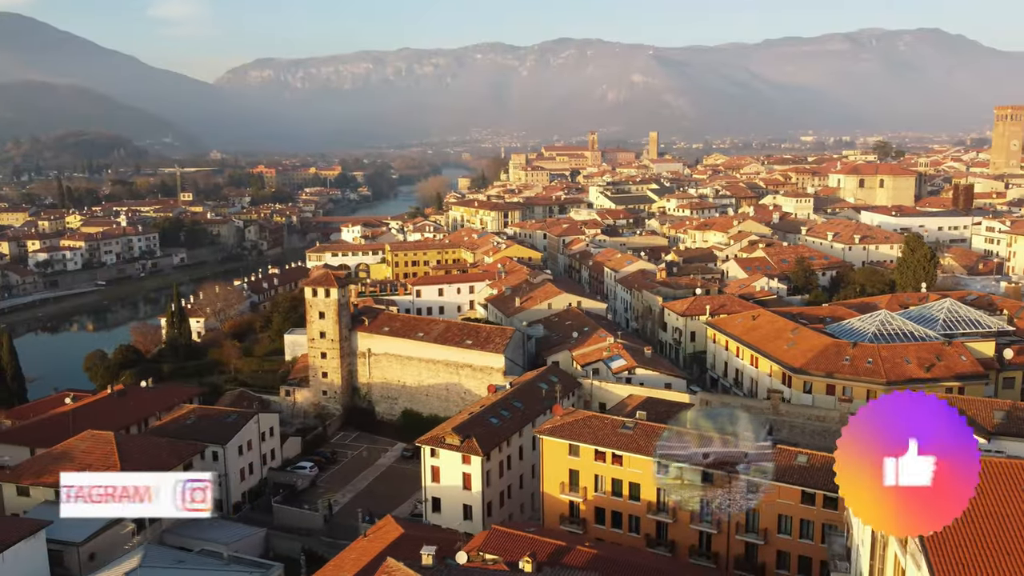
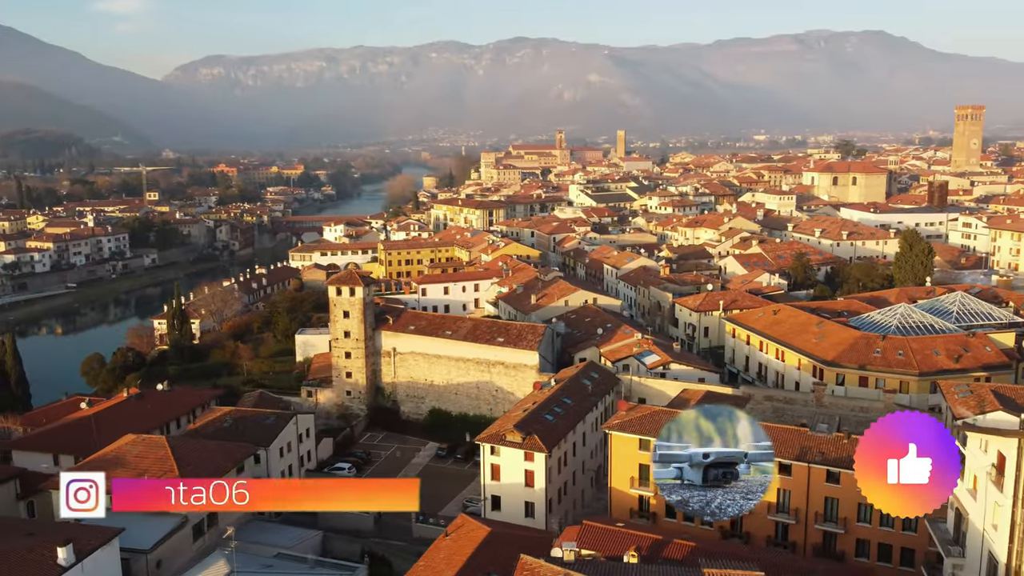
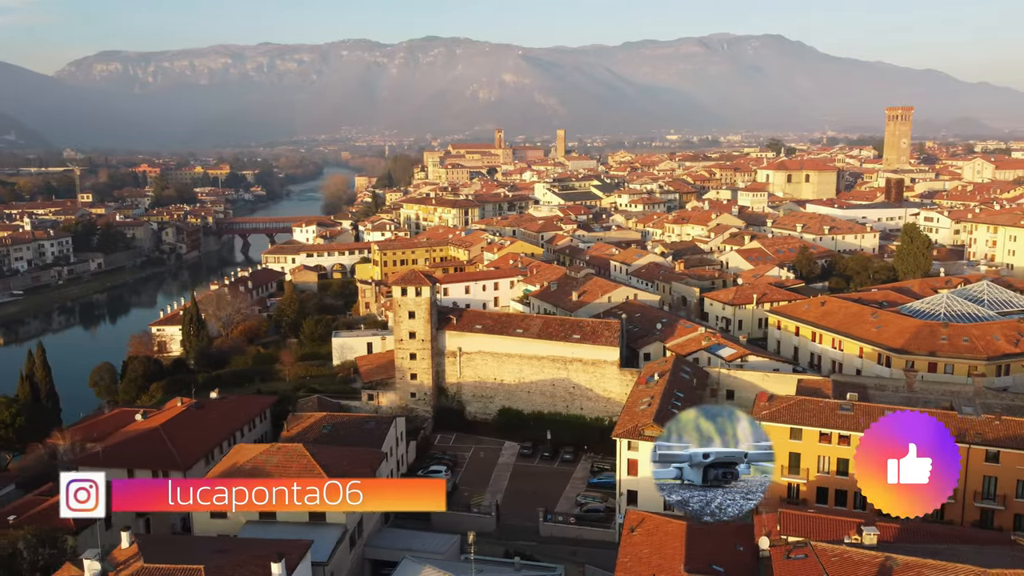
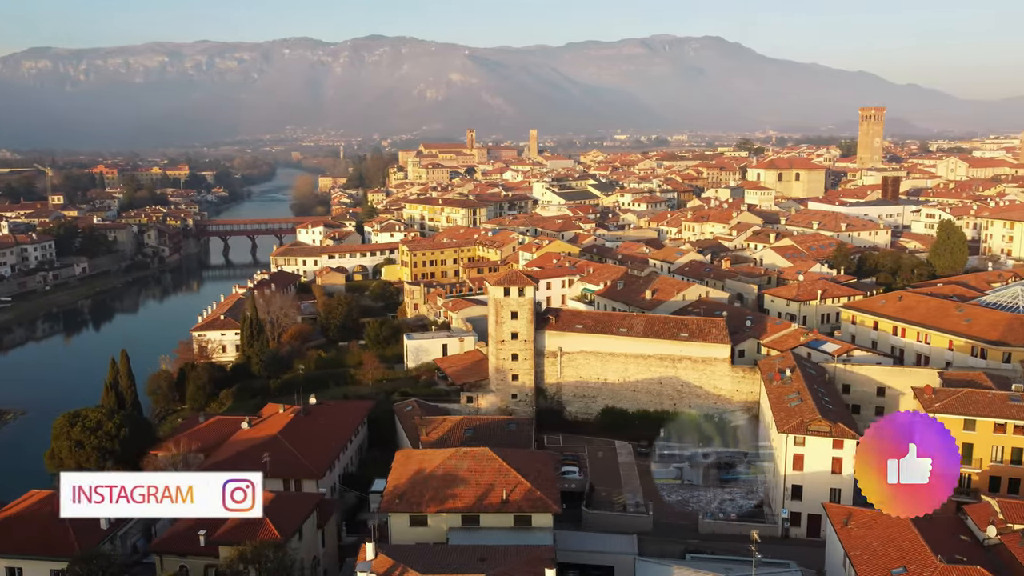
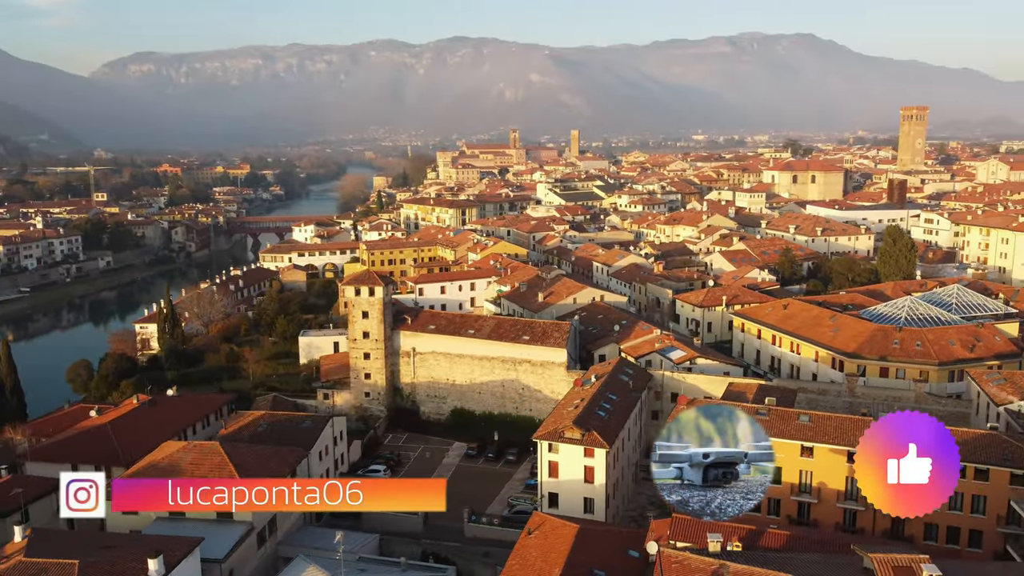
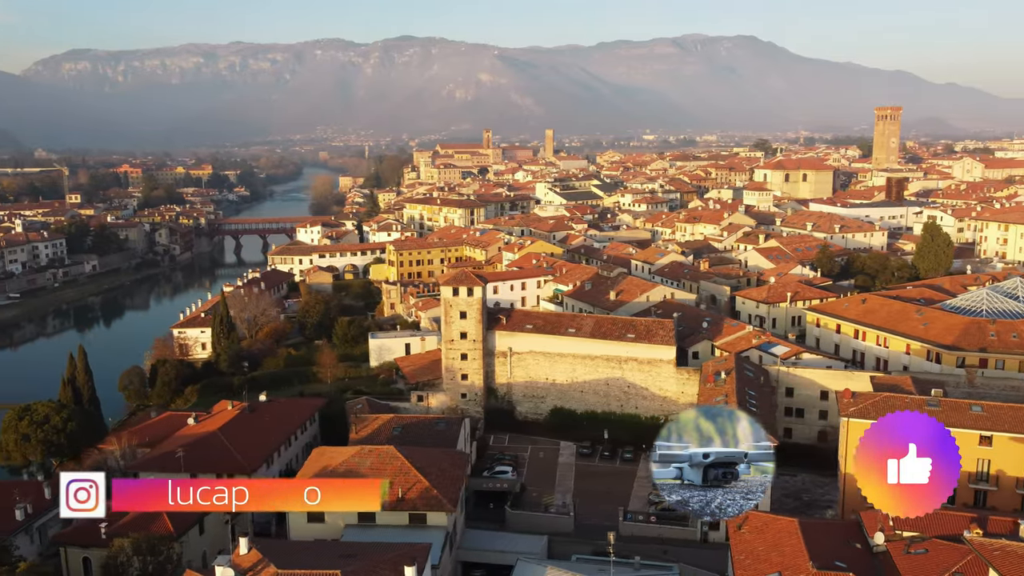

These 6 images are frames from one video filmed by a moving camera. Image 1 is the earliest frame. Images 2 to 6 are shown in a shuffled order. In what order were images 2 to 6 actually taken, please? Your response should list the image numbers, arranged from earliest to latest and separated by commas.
2, 5, 3, 6, 4
